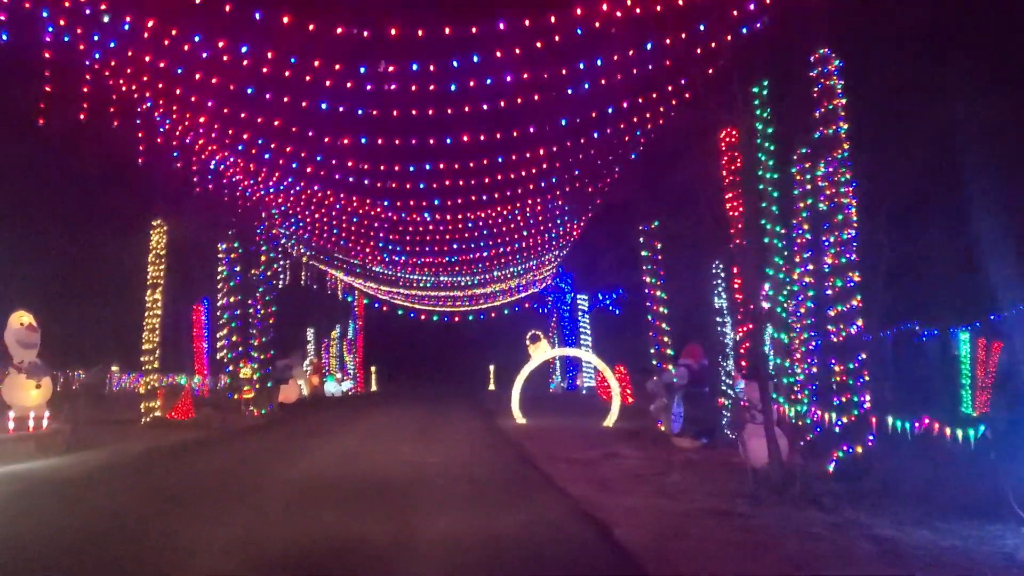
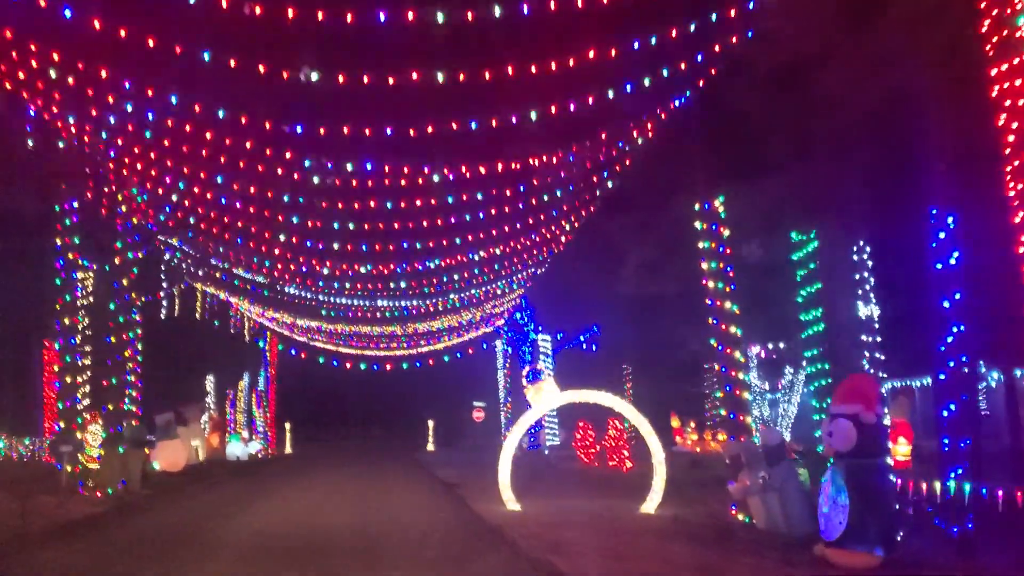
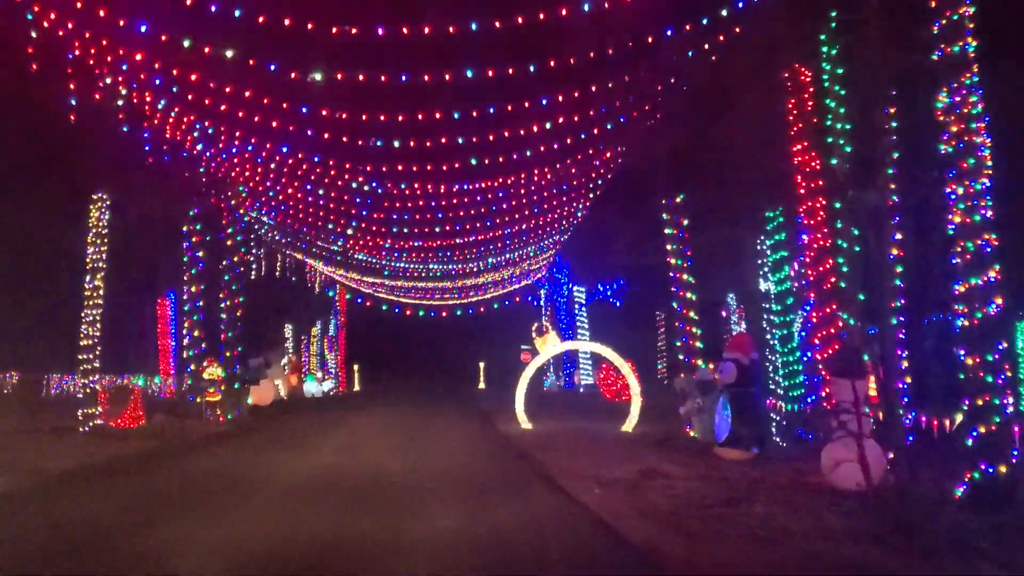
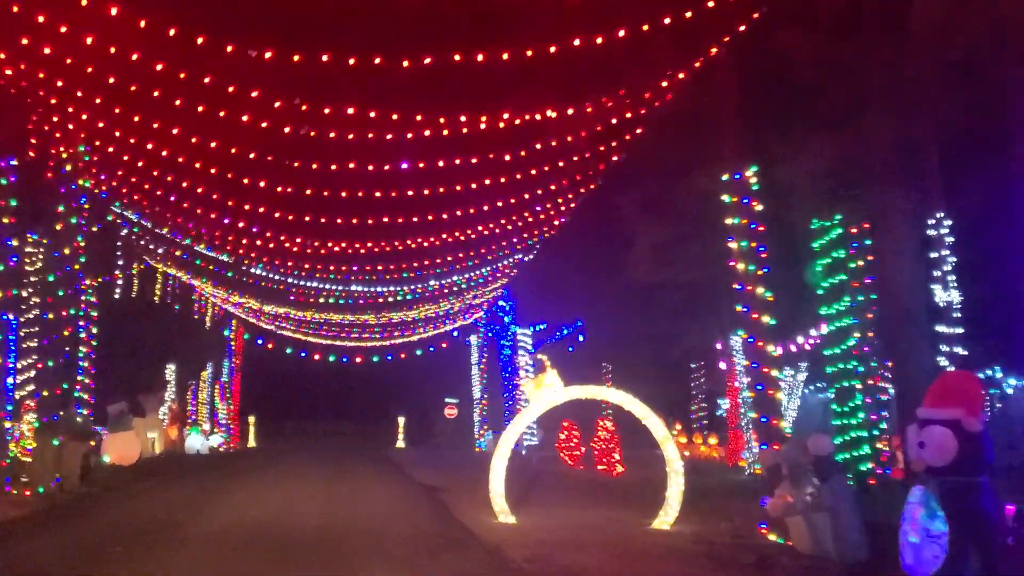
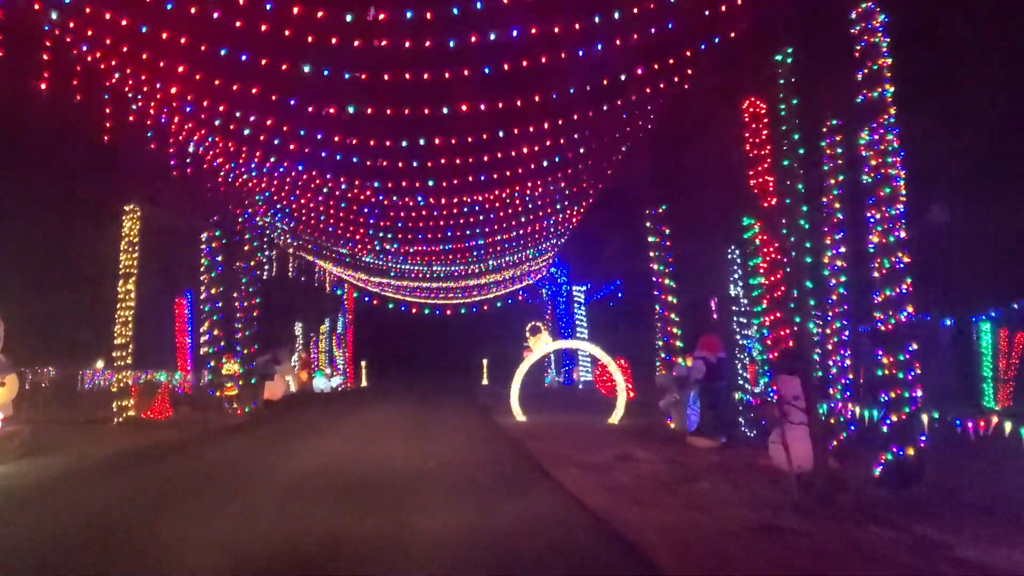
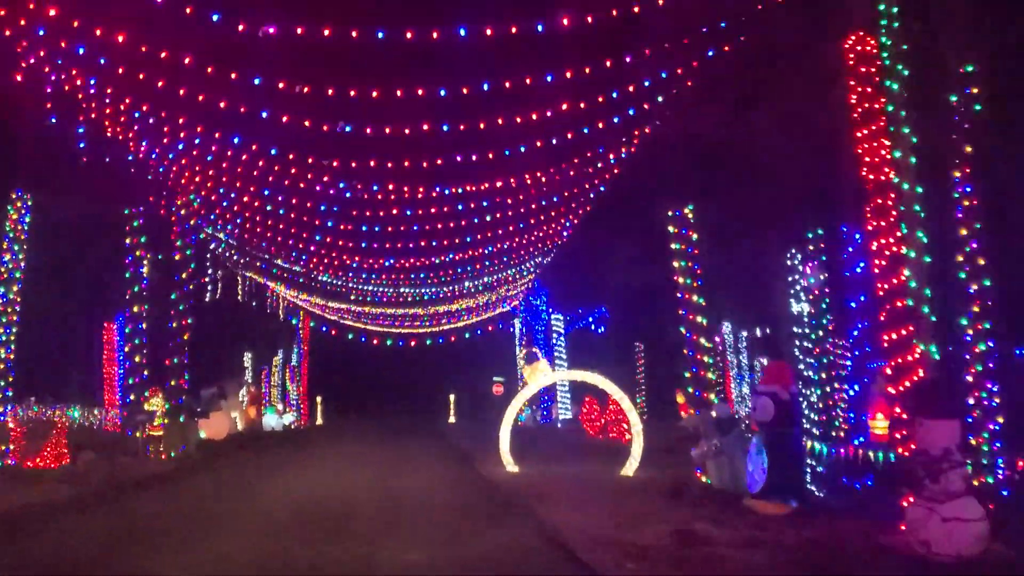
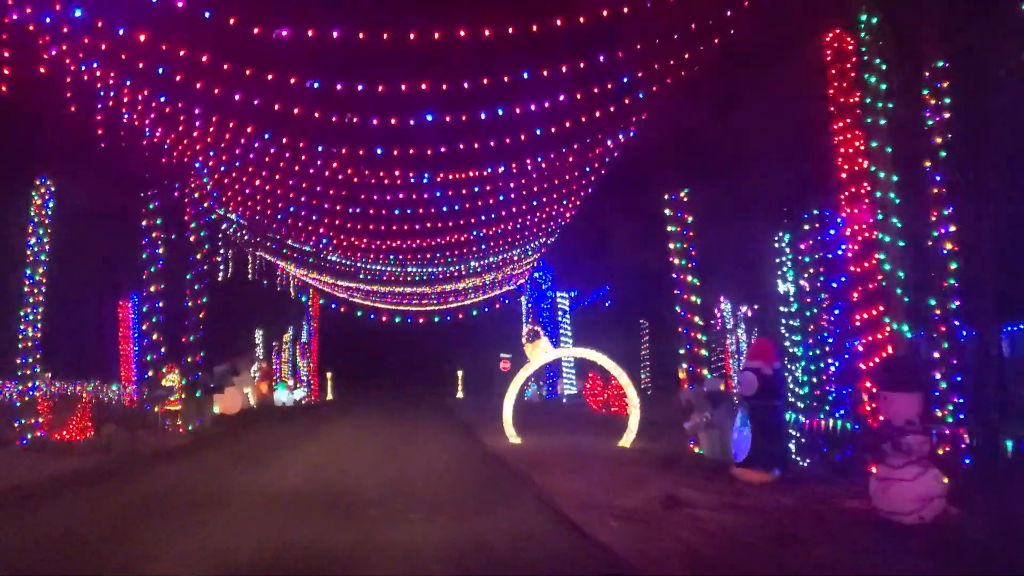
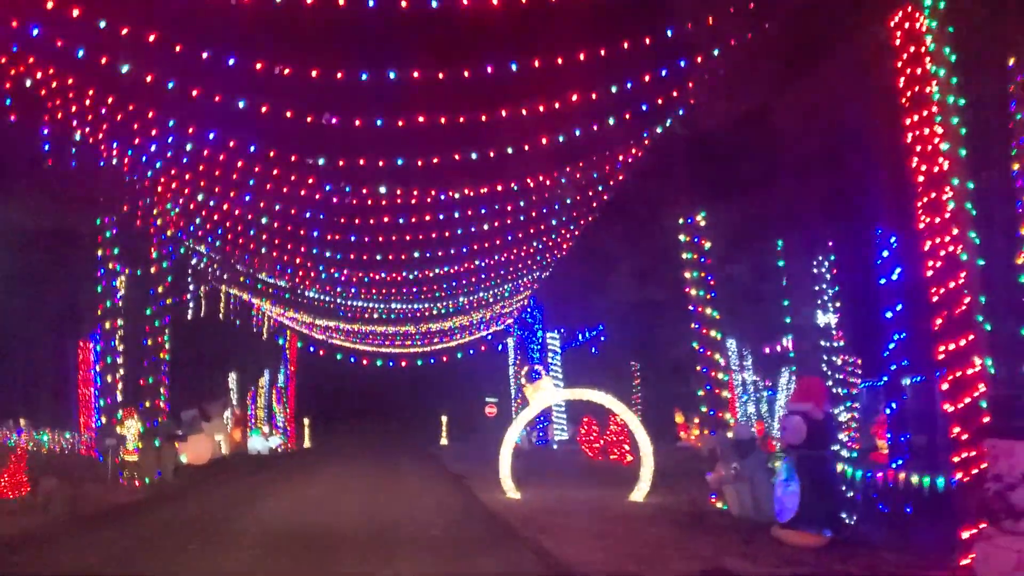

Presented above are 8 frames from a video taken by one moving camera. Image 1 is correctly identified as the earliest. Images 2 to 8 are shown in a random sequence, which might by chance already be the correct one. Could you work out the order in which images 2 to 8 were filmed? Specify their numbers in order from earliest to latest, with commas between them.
5, 3, 7, 6, 8, 2, 4
